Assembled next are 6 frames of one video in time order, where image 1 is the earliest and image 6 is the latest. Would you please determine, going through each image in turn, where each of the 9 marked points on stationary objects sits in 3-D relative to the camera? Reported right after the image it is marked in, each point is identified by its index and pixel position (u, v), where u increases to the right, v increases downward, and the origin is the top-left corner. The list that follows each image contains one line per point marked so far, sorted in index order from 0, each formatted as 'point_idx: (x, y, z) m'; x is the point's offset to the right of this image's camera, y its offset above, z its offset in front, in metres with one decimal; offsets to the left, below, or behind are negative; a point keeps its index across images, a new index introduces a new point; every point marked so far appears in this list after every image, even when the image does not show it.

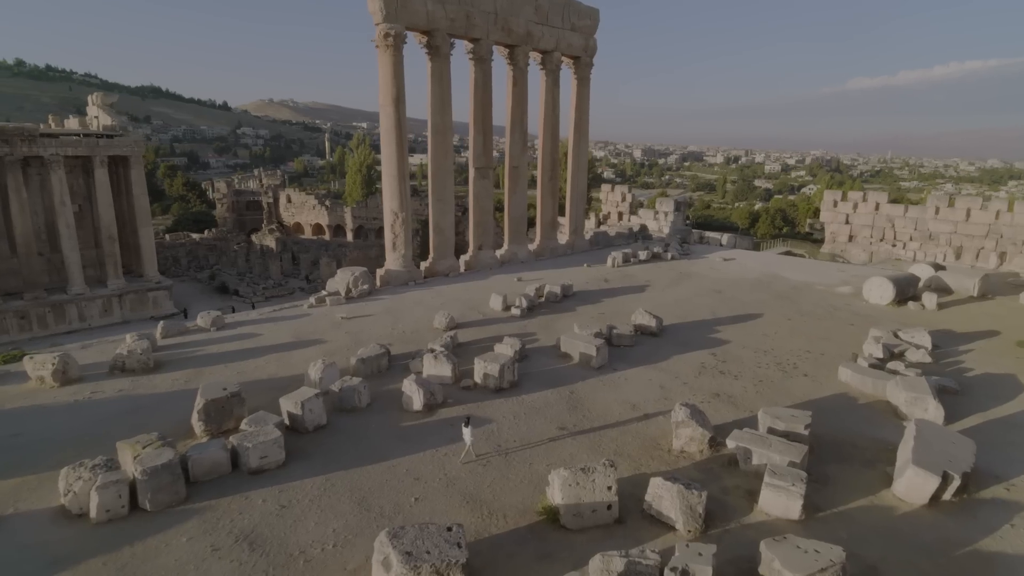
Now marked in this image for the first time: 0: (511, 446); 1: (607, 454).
0: (0.0, -2.0, +7.1) m
1: (+1.1, -2.0, +6.9) m
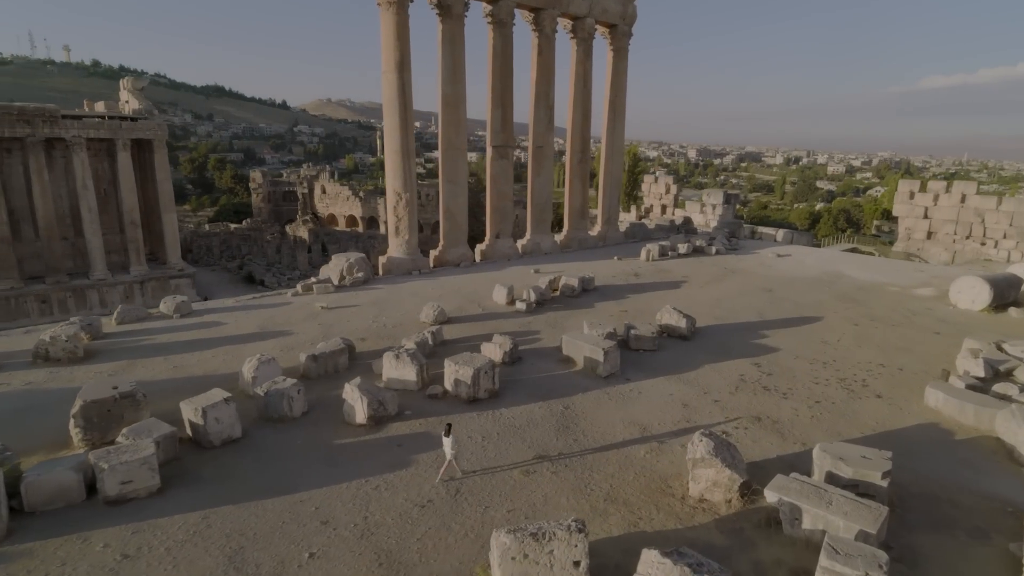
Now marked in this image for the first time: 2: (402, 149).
0: (-0.4, -1.8, +5.3) m
1: (+0.7, -1.8, +5.0) m
2: (-2.7, +3.4, +13.9) m
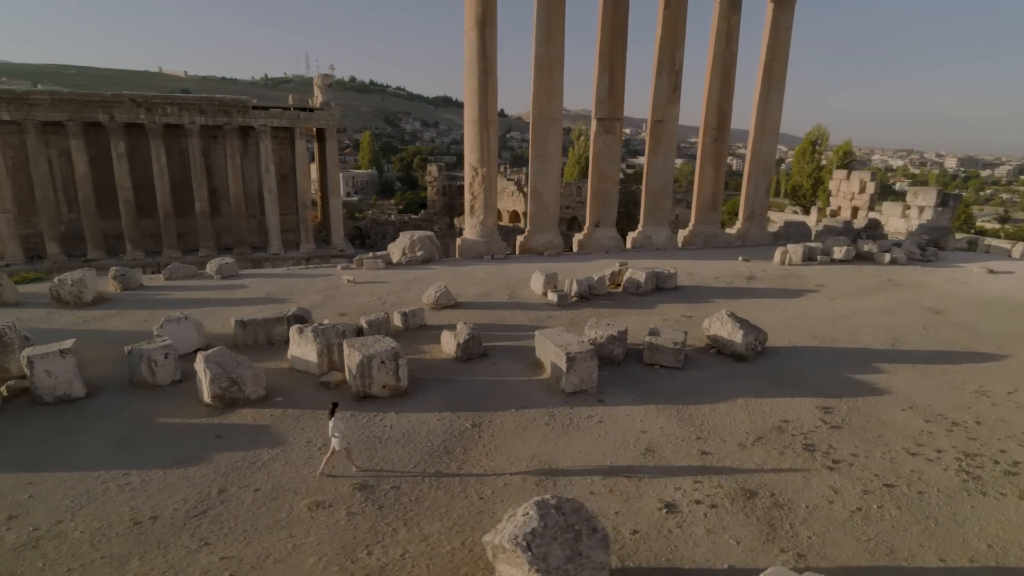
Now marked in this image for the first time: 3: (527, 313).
0: (-1.8, -1.4, +3.8) m
1: (-0.9, -1.6, +3.2) m
2: (-0.7, +3.7, +12.7) m
3: (+0.2, -0.3, +8.2) m
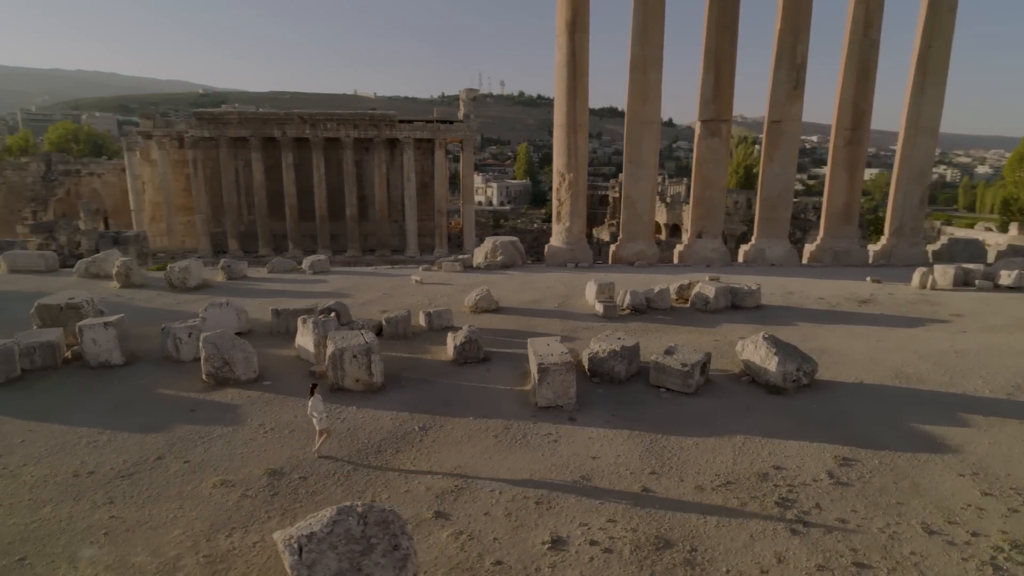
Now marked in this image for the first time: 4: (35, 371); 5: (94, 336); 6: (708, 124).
0: (-2.5, -1.3, +4.1) m
1: (-1.7, -1.5, +3.2) m
2: (+1.2, +3.6, +12.4) m
3: (+0.7, -0.4, +7.8) m
4: (-4.6, -0.8, +5.6) m
5: (-4.2, -0.5, +5.7) m
6: (+4.3, +3.6, +12.7) m
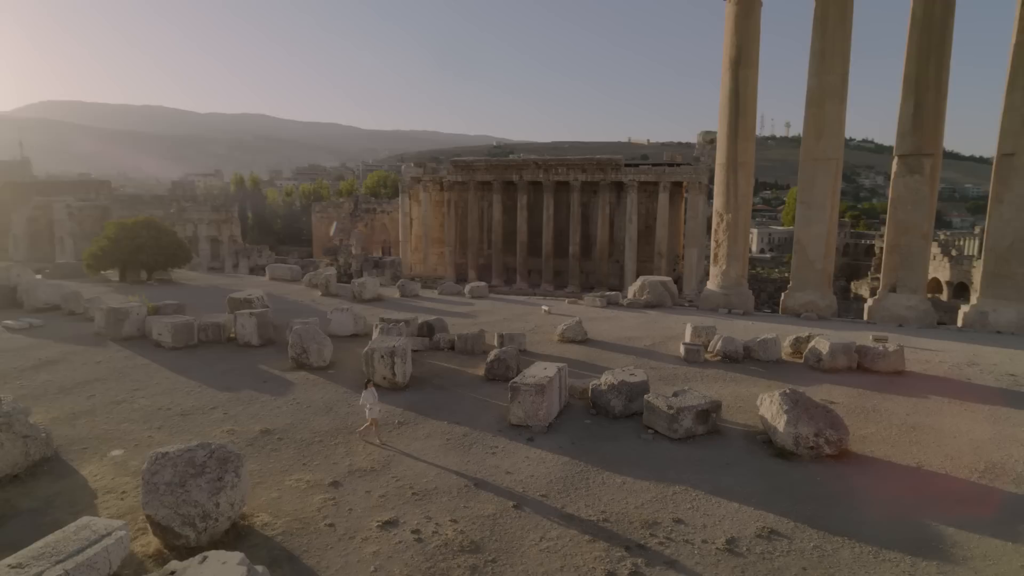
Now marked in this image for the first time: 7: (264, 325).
0: (-2.9, -1.2, +5.5) m
1: (-2.6, -1.4, +4.4) m
2: (+4.4, +2.6, +11.7) m
3: (+1.7, -0.9, +7.6) m
4: (-4.2, -0.7, +7.8) m
5: (-3.6, -0.5, +7.8) m
6: (+7.3, +2.4, +10.6) m
7: (-3.4, -0.5, +7.8) m
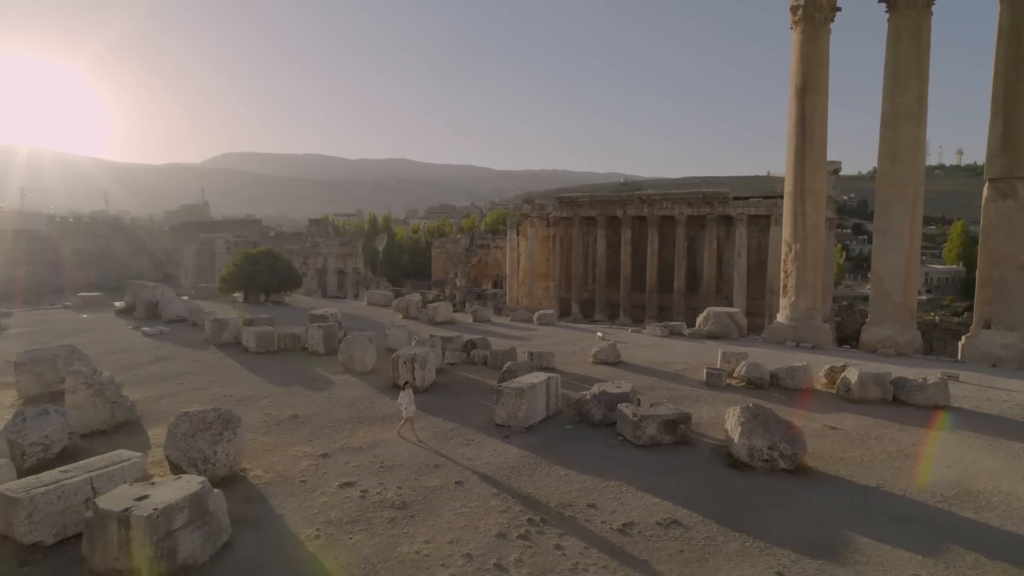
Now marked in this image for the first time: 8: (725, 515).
0: (-2.9, -1.3, +6.7) m
1: (-2.9, -1.4, +5.5) m
2: (+5.6, +2.0, +11.5) m
3: (+2.0, -1.2, +7.7) m
4: (-3.7, -1.0, +9.2) m
5: (-3.2, -0.7, +9.1) m
6: (+8.2, +1.8, +9.7) m
7: (-2.9, -0.8, +9.0) m
8: (+1.5, -1.6, +4.0) m
